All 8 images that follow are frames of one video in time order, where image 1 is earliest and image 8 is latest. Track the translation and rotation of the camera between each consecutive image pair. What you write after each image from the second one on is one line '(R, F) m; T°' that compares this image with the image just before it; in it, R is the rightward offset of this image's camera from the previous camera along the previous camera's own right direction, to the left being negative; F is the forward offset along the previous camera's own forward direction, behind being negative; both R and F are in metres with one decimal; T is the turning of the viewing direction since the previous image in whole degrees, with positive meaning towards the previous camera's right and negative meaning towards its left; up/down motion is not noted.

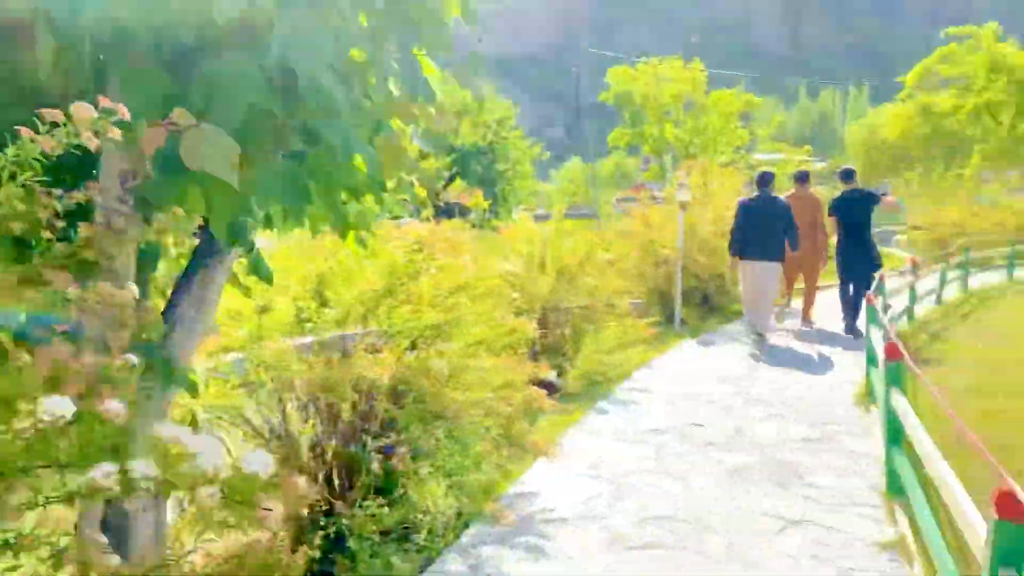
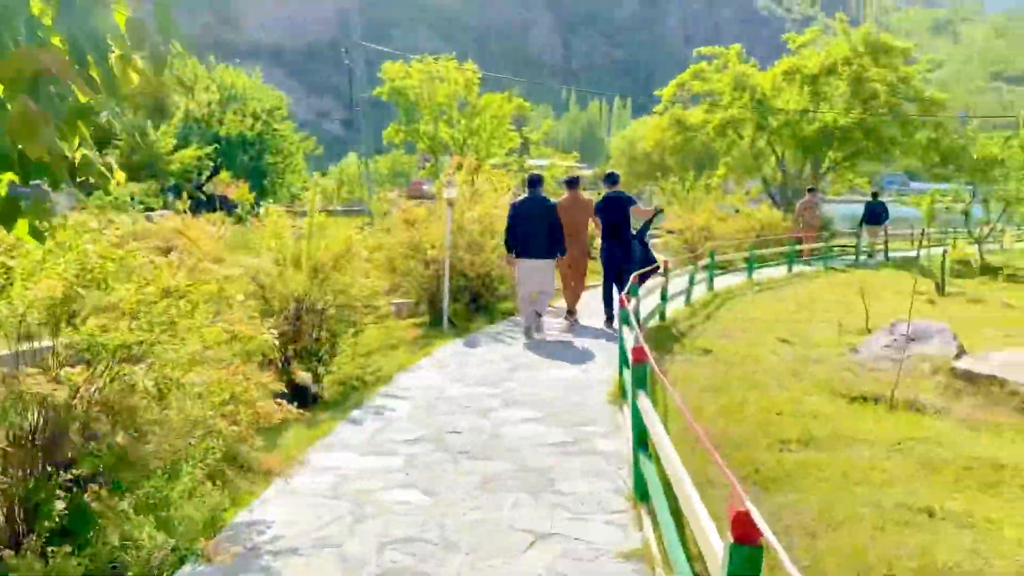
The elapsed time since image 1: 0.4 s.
(+0.2, +0.4) m; +14°
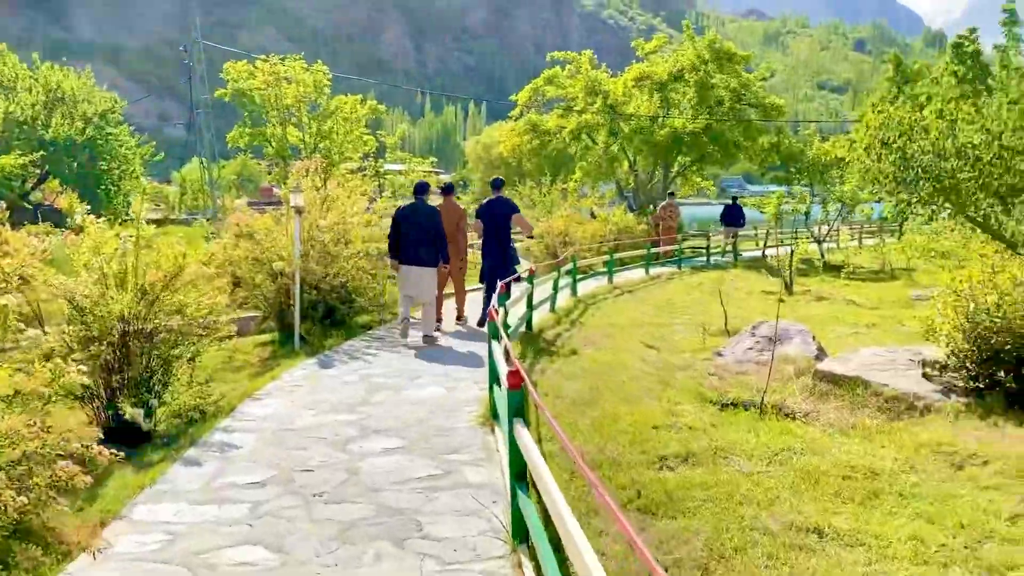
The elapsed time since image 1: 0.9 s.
(0.0, +0.6) m; +9°
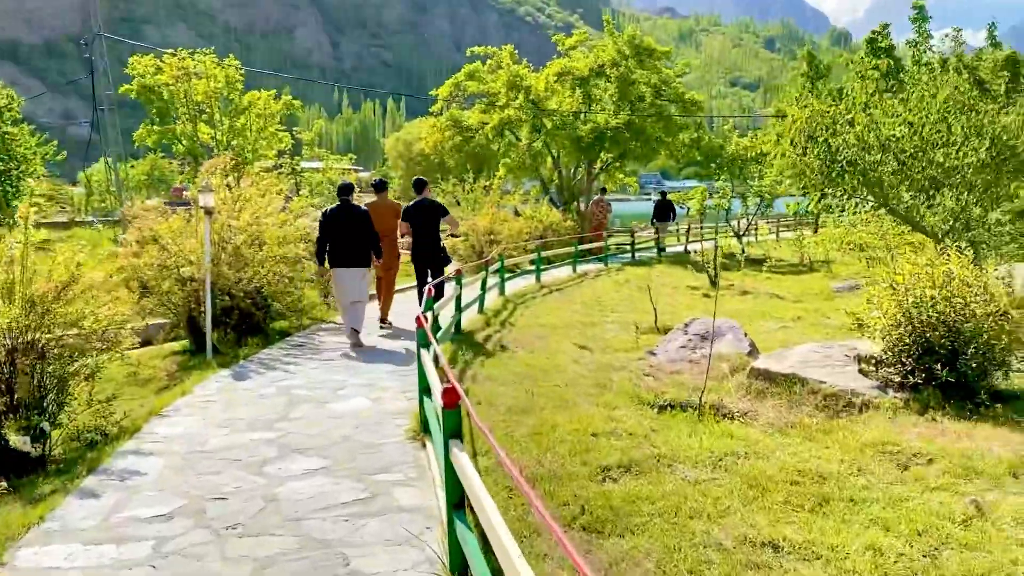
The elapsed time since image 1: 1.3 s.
(0.0, +0.4) m; +5°
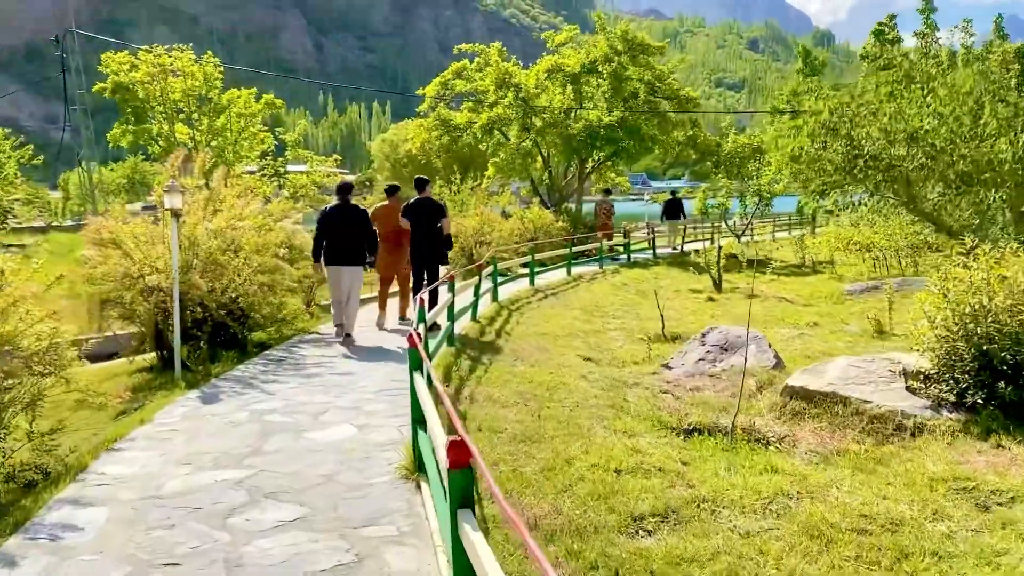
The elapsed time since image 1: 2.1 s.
(-0.1, +1.0) m; +1°
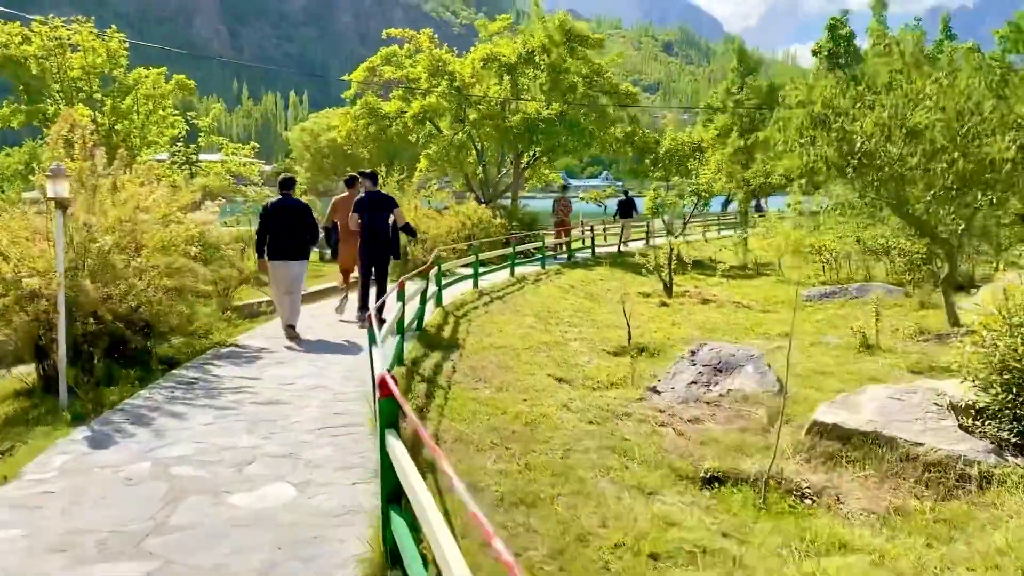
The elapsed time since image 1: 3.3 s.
(-0.4, +1.5) m; +5°
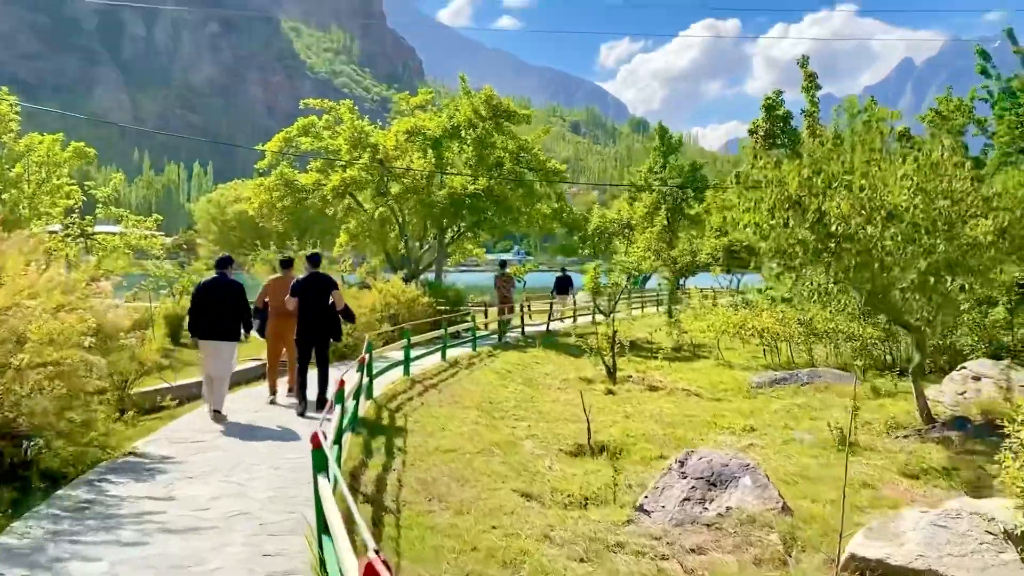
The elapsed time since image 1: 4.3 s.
(-0.4, +1.2) m; +6°
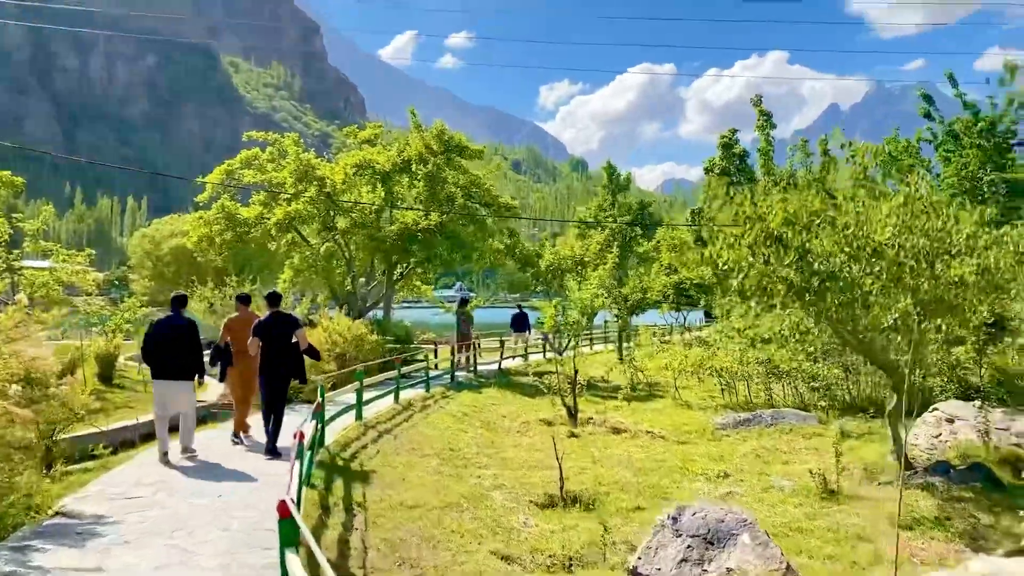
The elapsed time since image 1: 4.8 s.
(-0.3, +0.6) m; +4°
